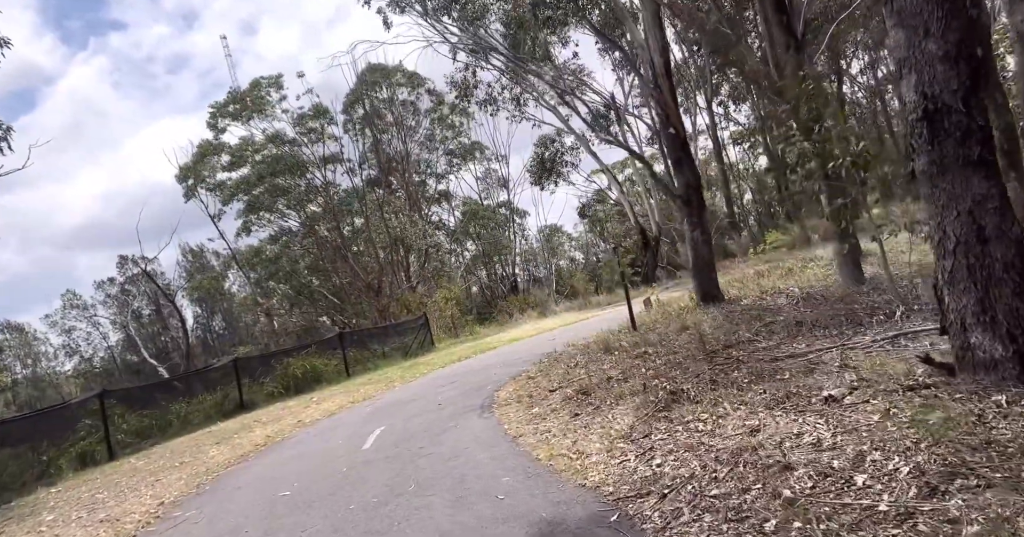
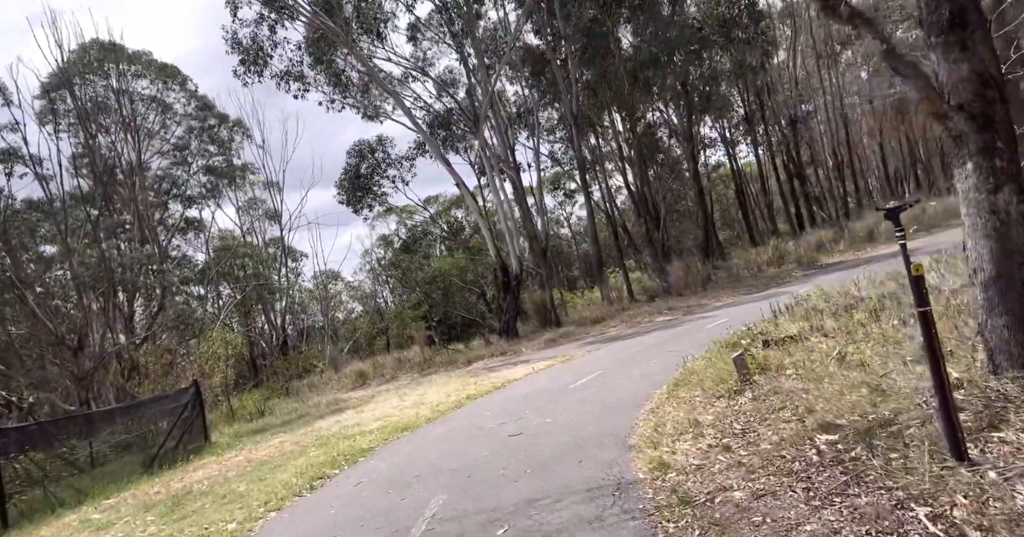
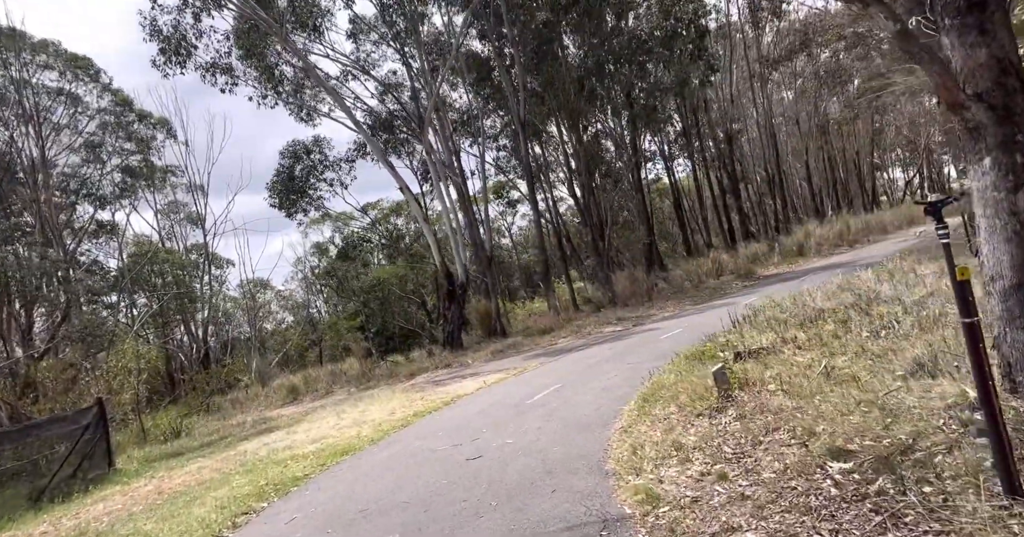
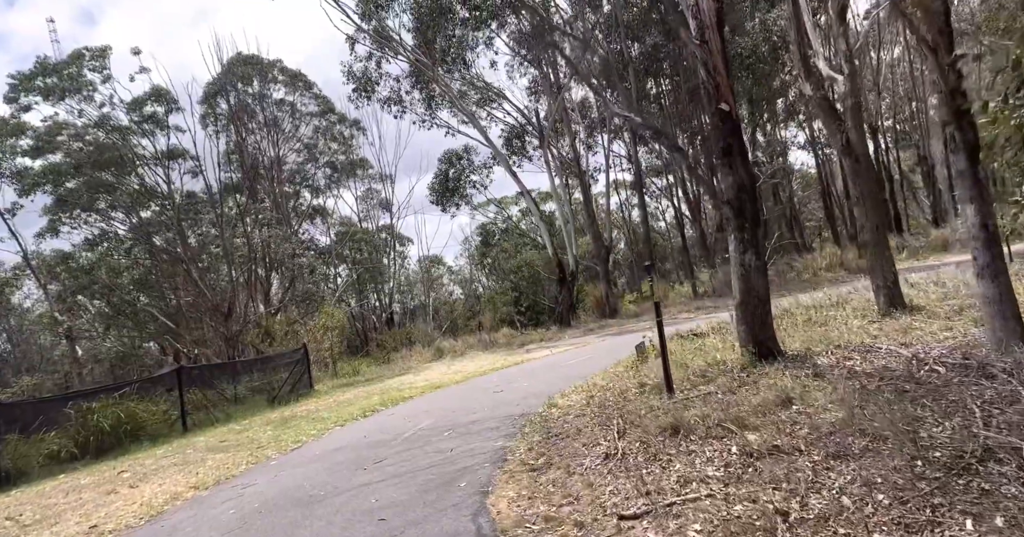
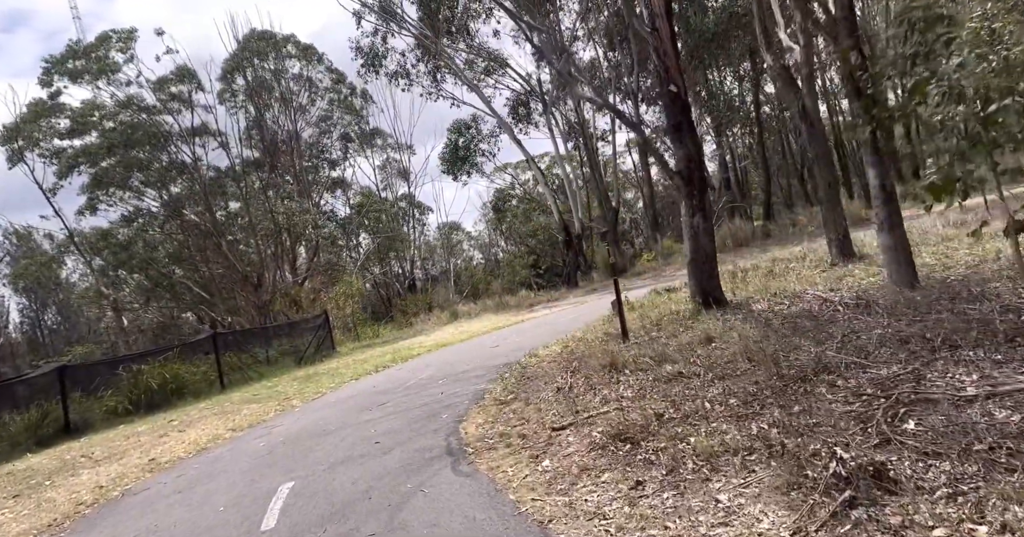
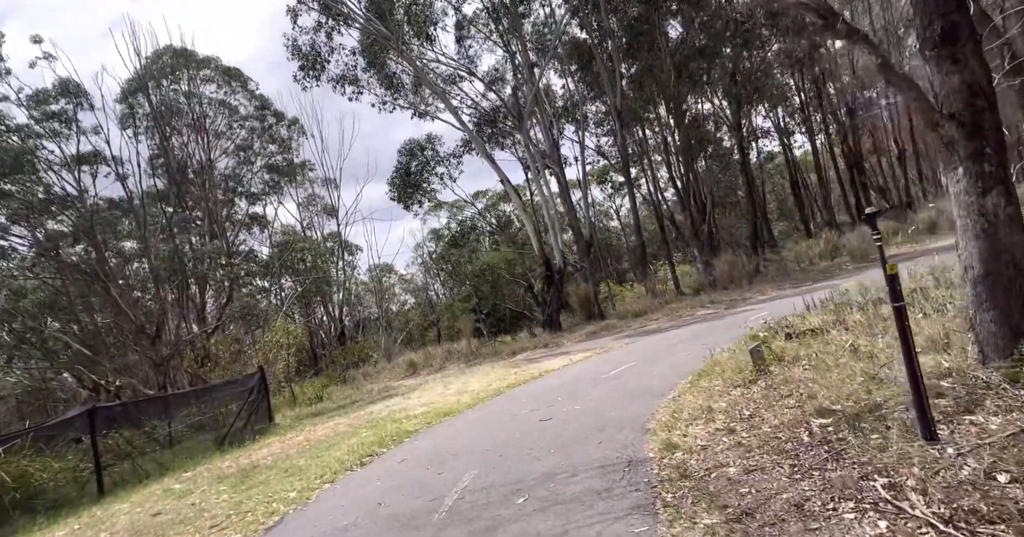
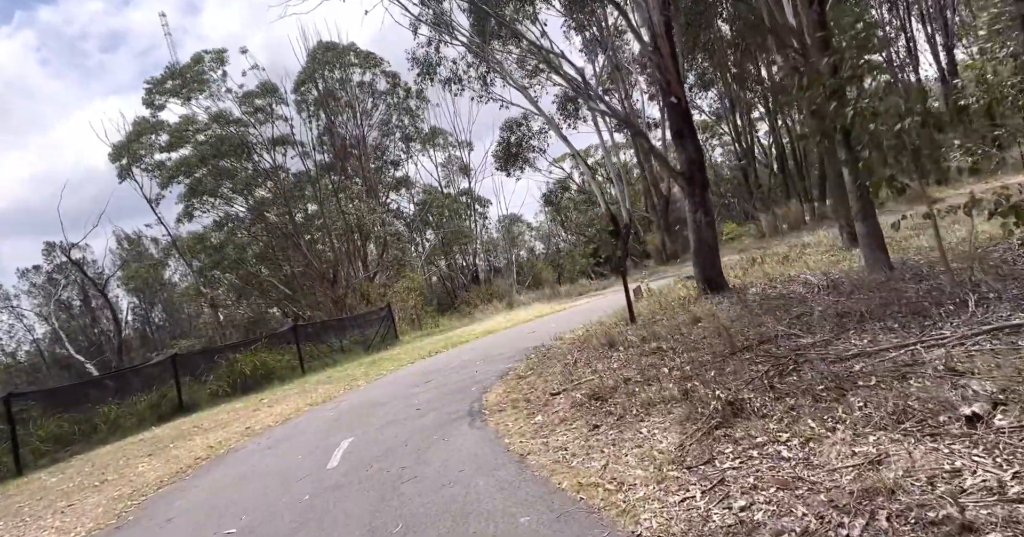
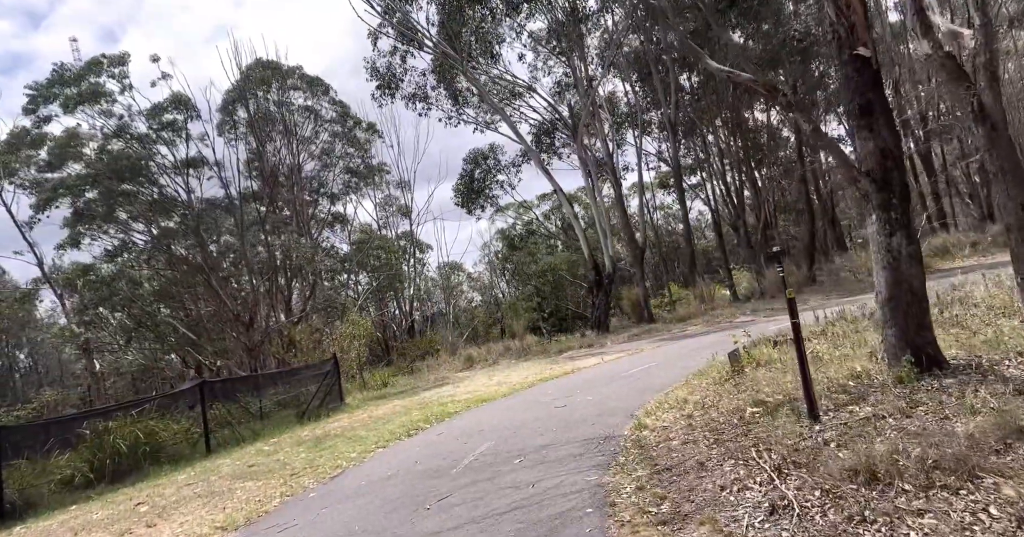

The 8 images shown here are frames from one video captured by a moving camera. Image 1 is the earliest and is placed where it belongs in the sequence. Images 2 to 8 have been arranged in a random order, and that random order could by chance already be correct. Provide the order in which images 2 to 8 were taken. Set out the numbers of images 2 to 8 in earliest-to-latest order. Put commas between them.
7, 5, 4, 8, 6, 2, 3
